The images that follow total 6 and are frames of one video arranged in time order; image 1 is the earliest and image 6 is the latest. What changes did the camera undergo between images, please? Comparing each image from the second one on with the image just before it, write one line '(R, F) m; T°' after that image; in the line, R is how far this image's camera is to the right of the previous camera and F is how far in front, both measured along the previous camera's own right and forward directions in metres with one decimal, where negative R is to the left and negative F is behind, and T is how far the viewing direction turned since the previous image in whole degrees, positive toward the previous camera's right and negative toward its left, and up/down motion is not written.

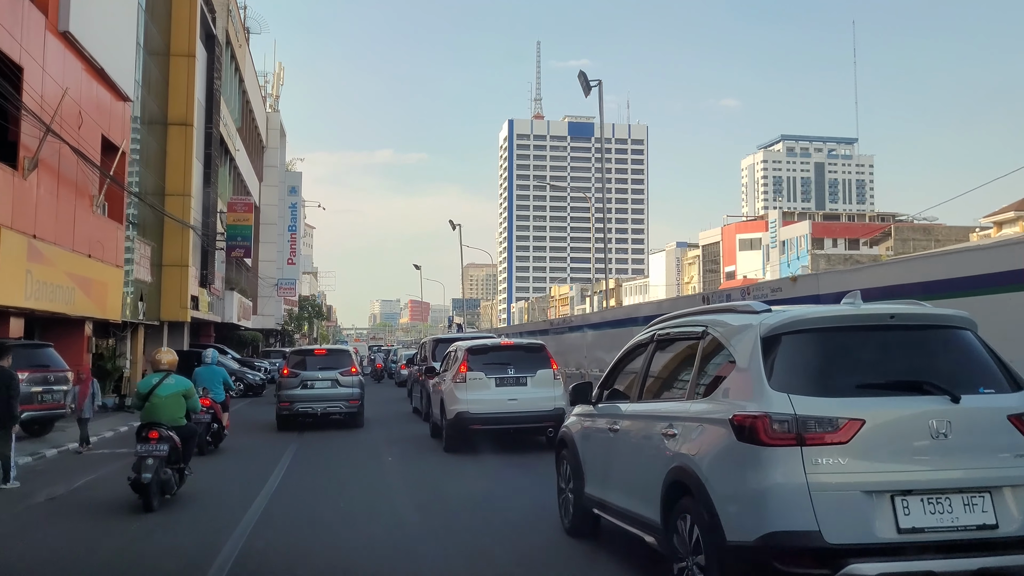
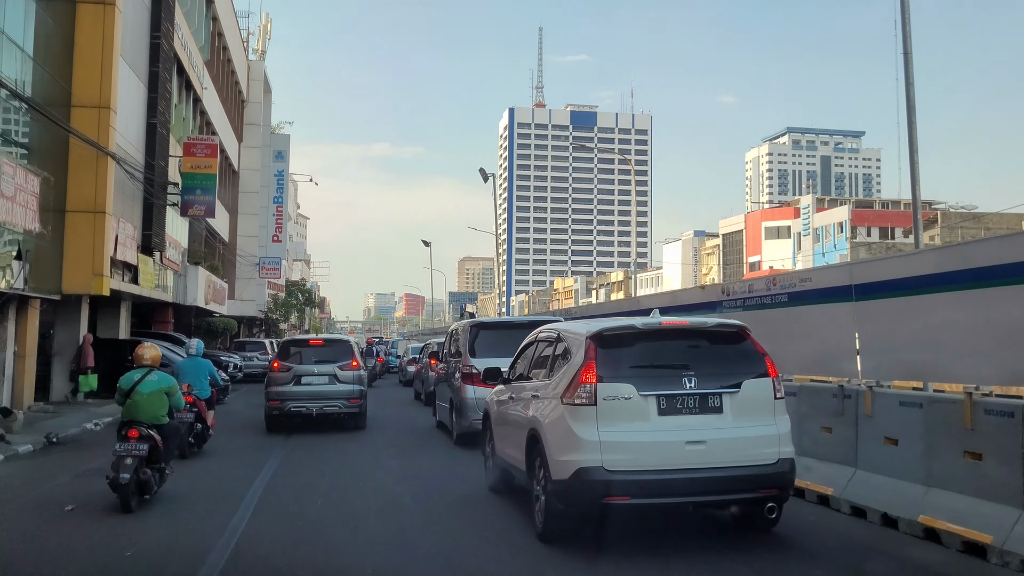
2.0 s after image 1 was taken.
(-0.9, +4.4) m; 0°
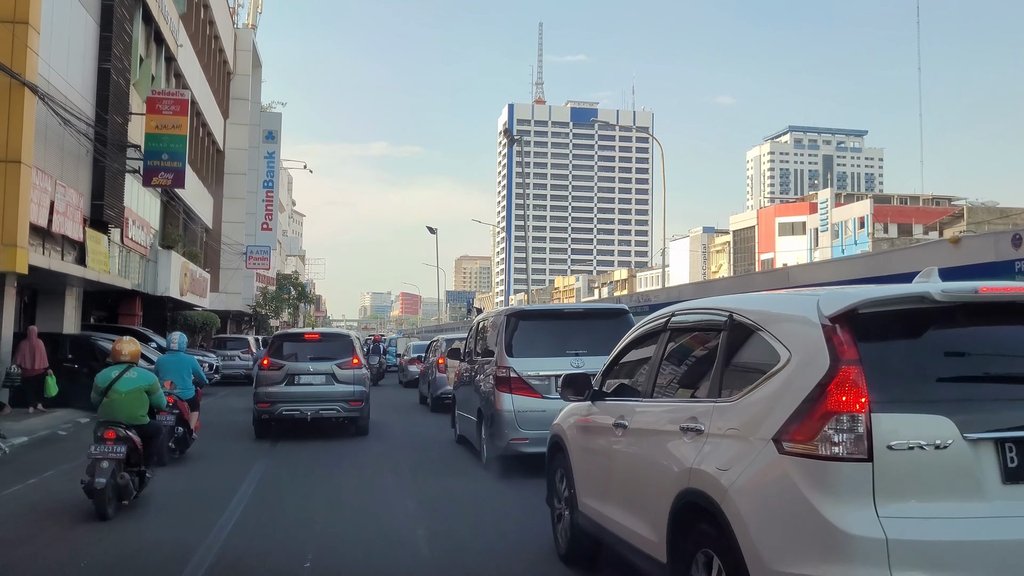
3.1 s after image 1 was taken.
(-0.4, +2.2) m; 0°
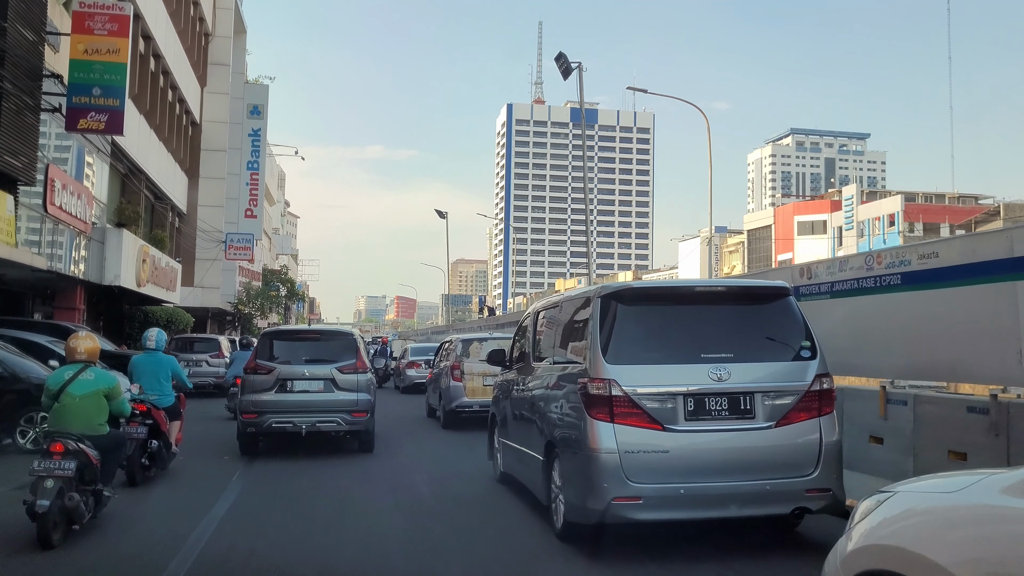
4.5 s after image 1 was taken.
(-0.6, +2.8) m; 0°
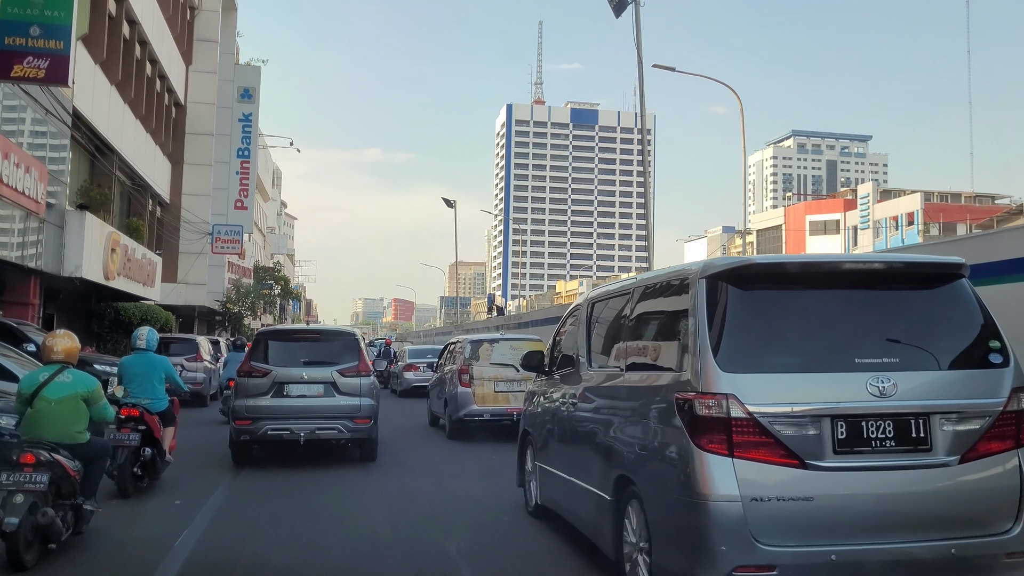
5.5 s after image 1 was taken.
(-0.3, +1.6) m; 0°
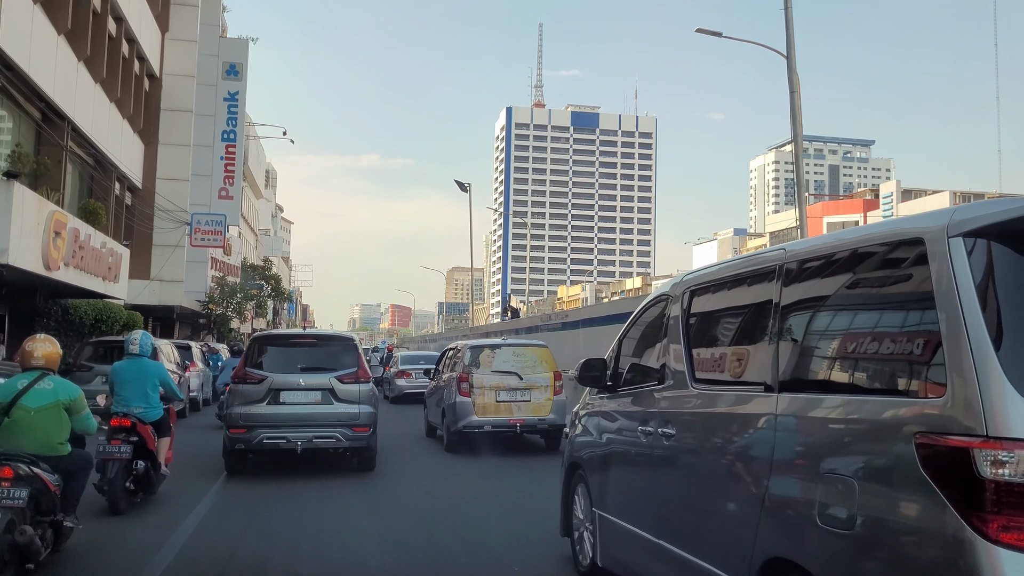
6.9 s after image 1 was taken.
(-0.4, +1.9) m; 0°
